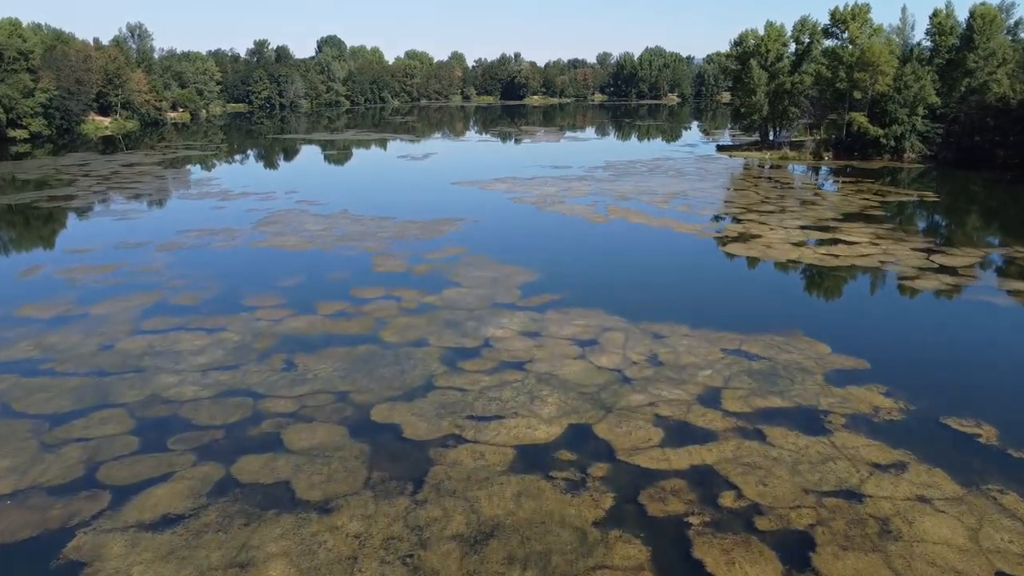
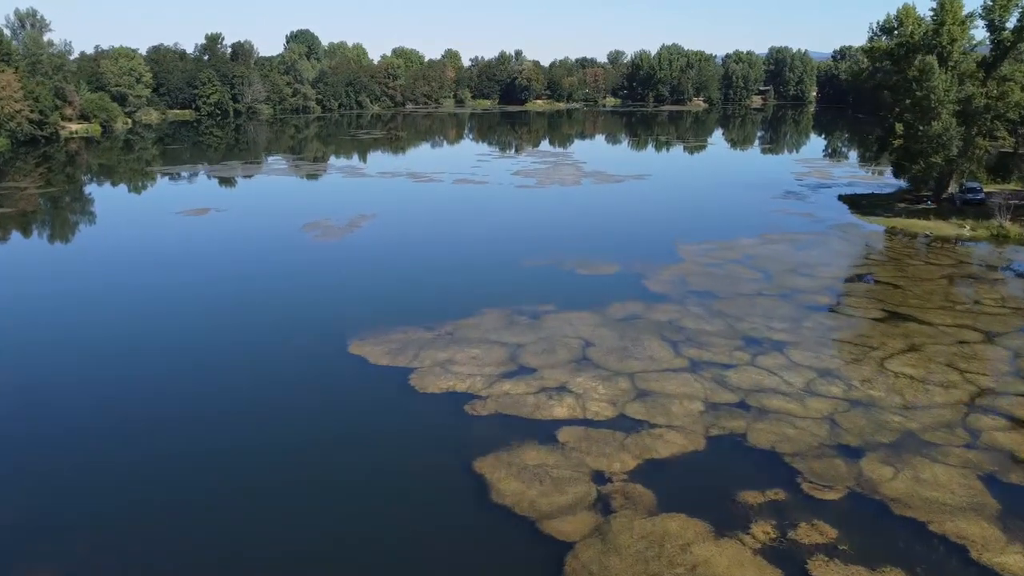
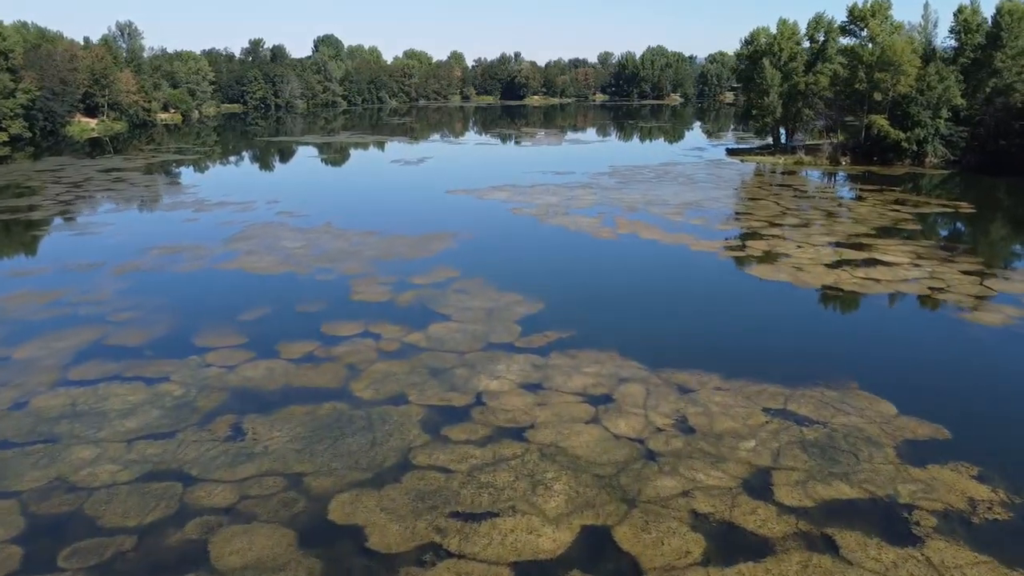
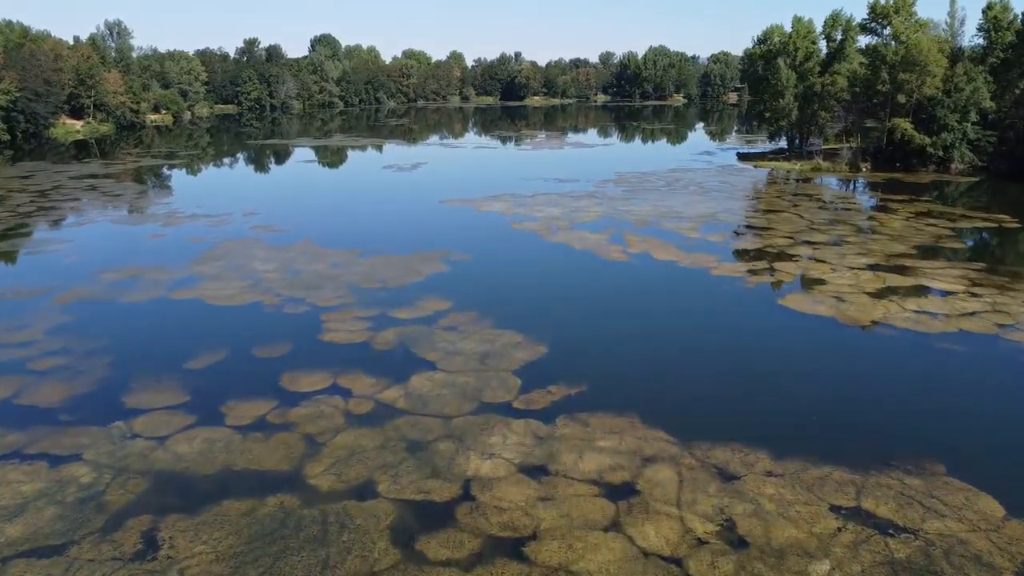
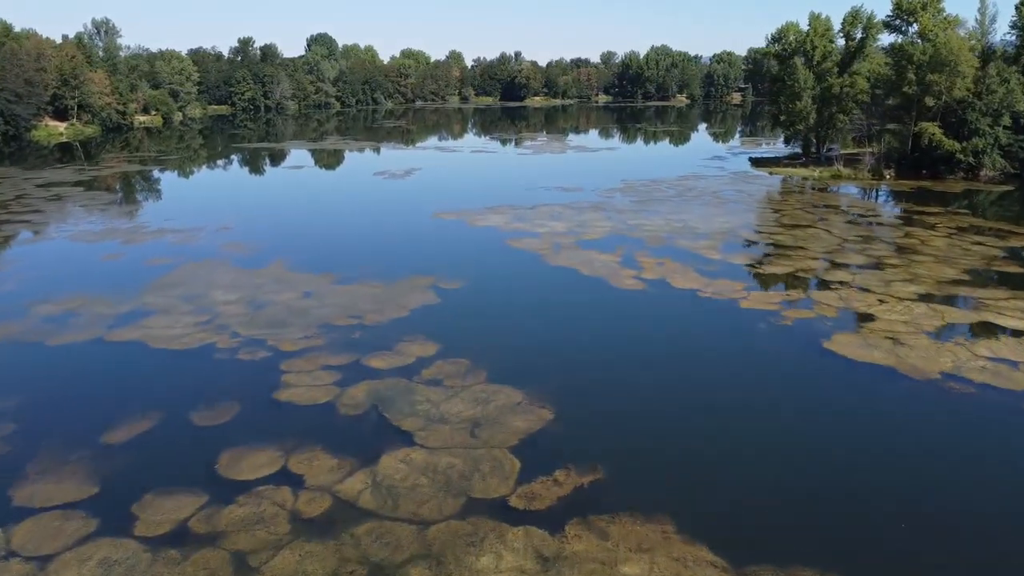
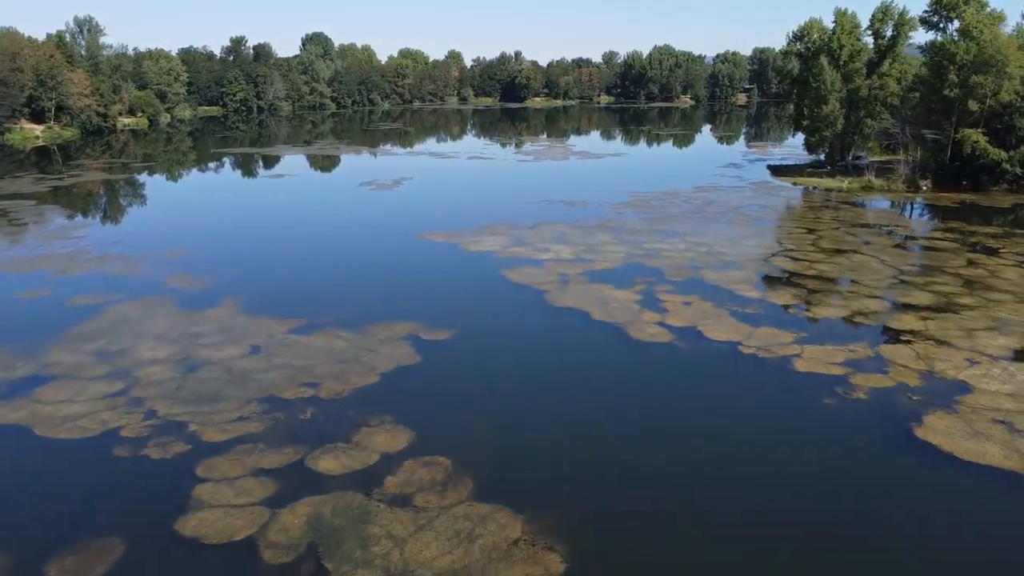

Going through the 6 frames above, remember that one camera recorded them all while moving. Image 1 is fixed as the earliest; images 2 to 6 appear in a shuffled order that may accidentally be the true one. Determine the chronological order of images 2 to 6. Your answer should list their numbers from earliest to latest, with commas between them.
3, 4, 5, 6, 2
